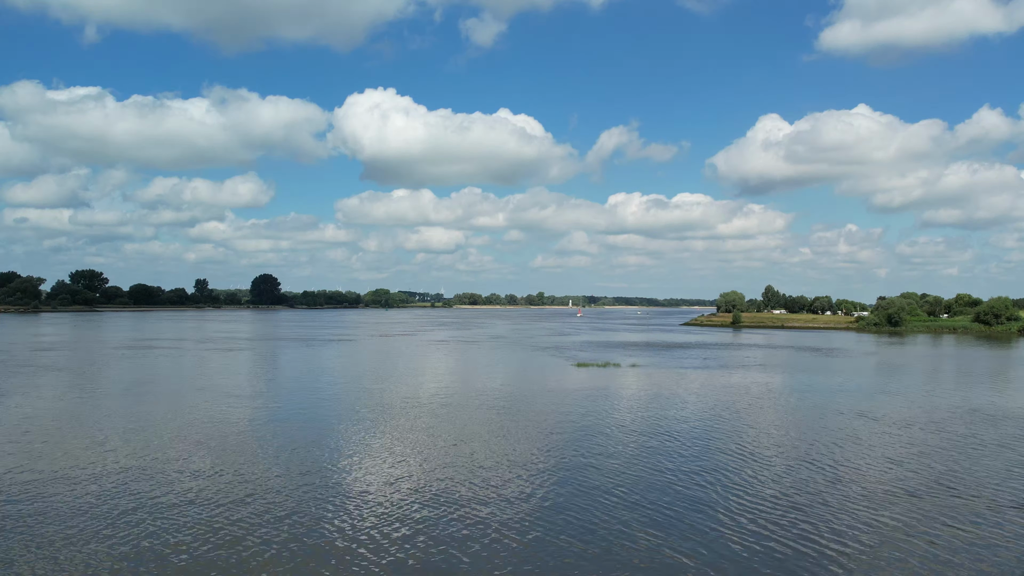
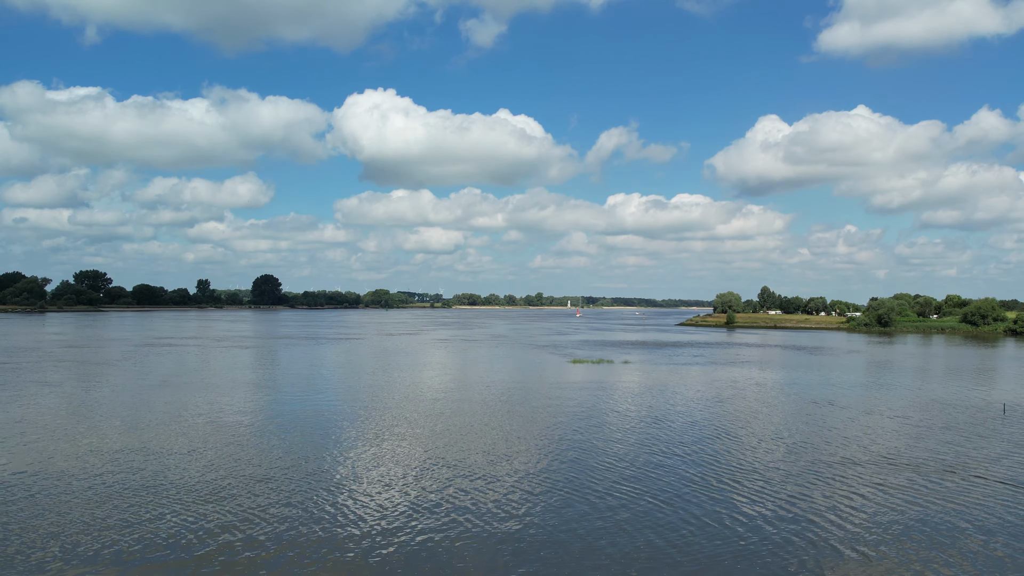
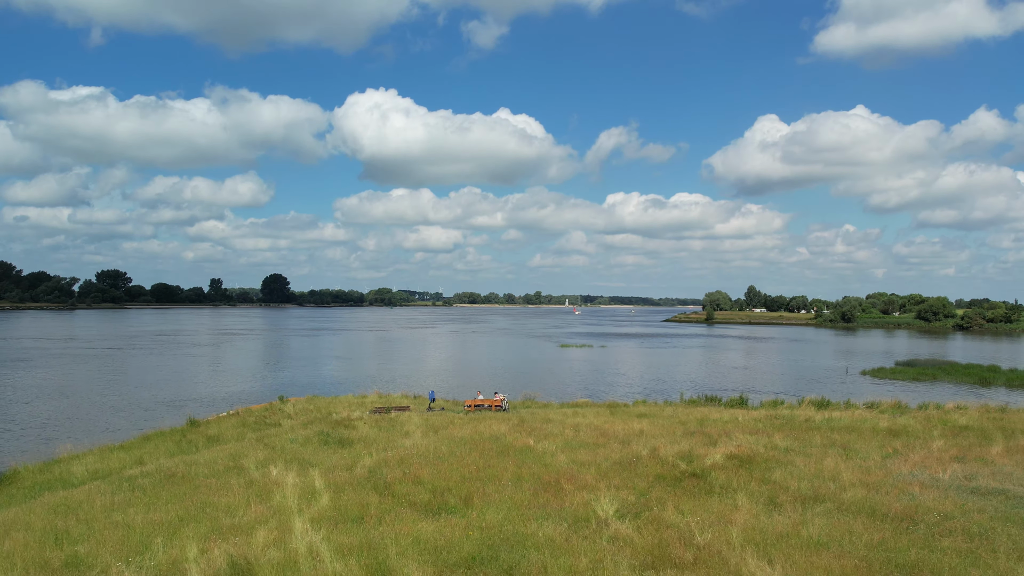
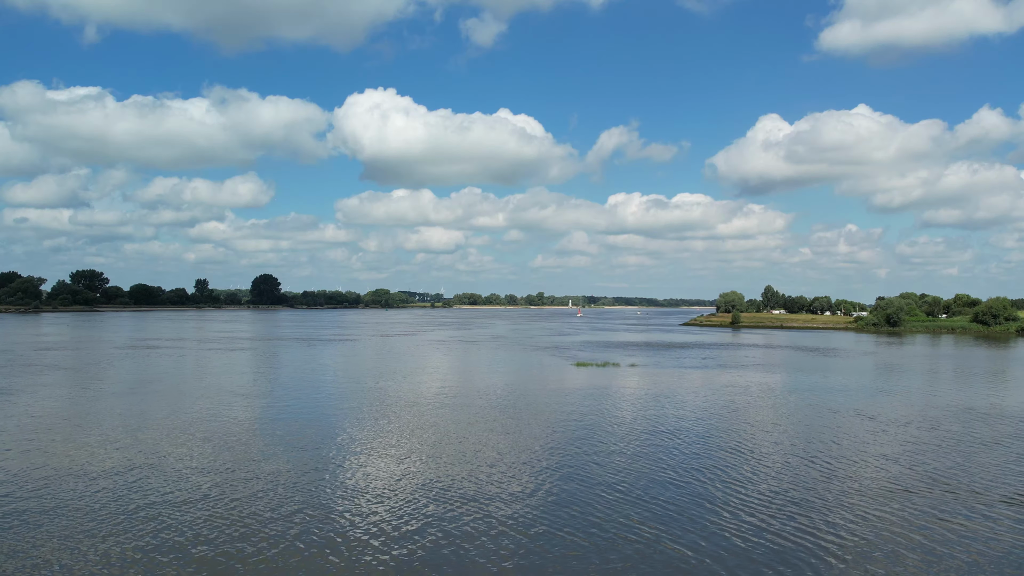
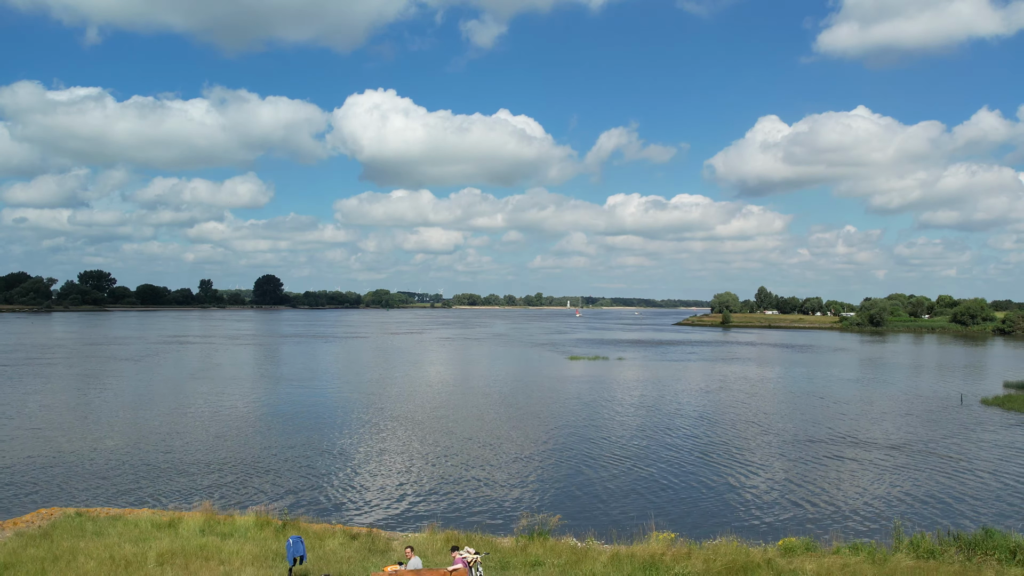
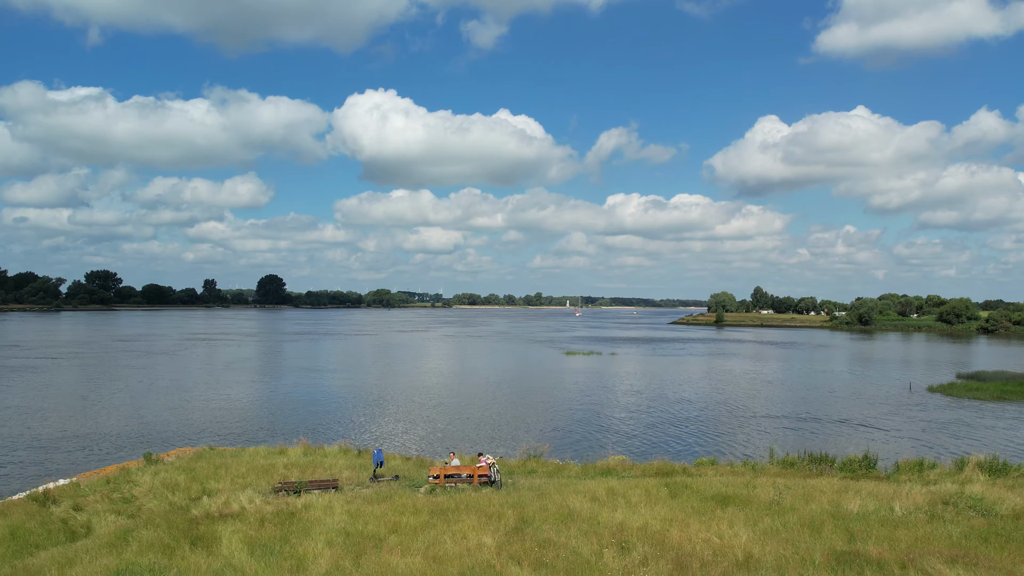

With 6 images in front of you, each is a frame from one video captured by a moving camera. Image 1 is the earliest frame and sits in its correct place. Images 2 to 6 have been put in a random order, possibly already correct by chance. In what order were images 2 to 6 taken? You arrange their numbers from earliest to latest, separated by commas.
4, 2, 5, 6, 3
